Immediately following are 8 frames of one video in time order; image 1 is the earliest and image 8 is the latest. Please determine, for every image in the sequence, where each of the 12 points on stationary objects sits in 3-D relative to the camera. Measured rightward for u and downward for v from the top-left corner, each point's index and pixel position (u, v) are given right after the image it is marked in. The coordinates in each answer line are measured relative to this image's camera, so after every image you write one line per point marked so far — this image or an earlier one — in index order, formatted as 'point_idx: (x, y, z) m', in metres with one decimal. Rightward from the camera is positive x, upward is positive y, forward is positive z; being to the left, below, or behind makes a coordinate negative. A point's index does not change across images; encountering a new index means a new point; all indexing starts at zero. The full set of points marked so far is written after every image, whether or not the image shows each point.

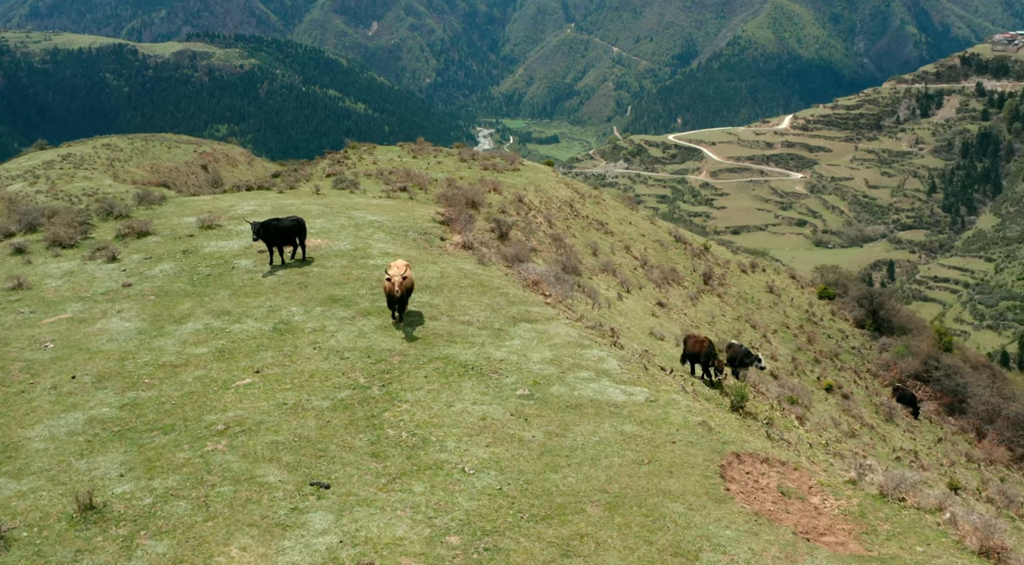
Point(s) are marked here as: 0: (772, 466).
0: (+4.4, -3.1, +14.3) m
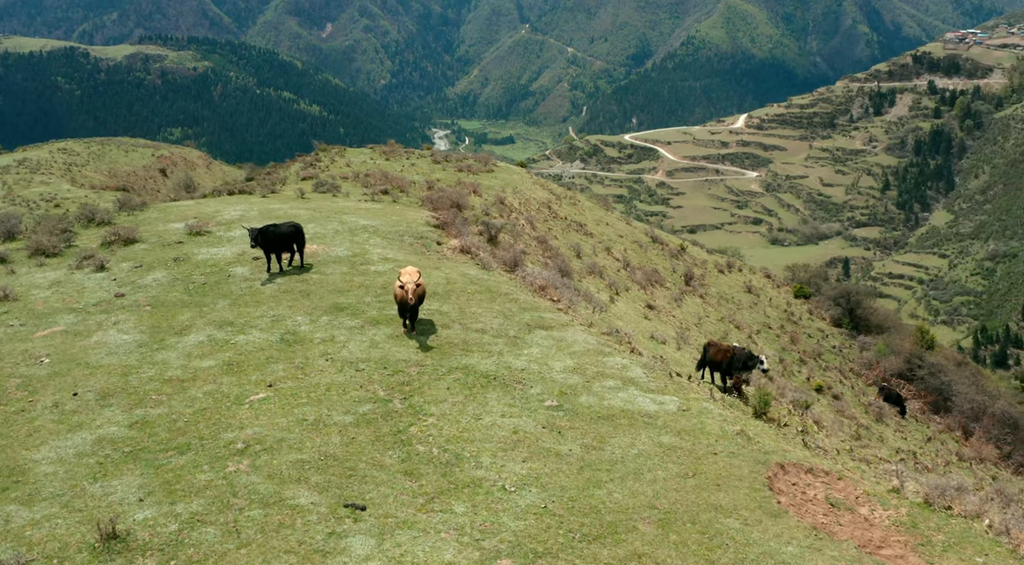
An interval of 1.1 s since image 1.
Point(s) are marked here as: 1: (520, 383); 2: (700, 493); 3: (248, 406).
0: (+5.0, -3.2, +13.9) m
1: (+0.2, -2.0, +17.1) m
2: (+2.9, -3.2, +12.9) m
3: (-5.1, -2.4, +16.3) m
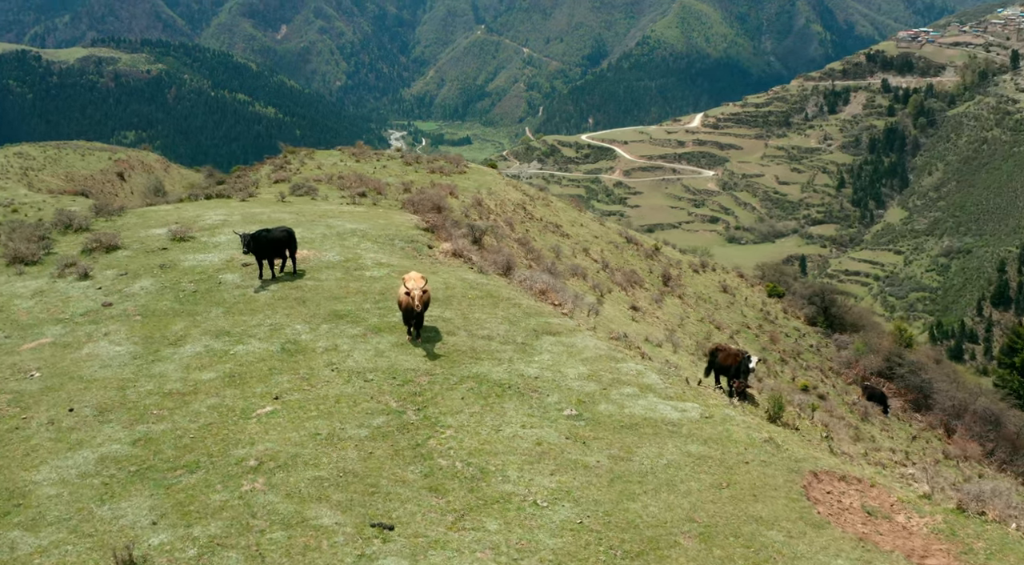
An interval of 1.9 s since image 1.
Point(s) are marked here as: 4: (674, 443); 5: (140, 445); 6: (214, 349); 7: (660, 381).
0: (+5.4, -3.2, +13.6) m
1: (+0.5, -2.1, +16.6) m
2: (+3.4, -3.3, +12.5) m
3: (-4.8, -2.5, +15.7) m
4: (+2.8, -2.7, +14.4) m
5: (-6.5, -2.9, +14.8) m
6: (-6.8, -1.5, +19.3) m
7: (+3.1, -2.0, +17.4) m
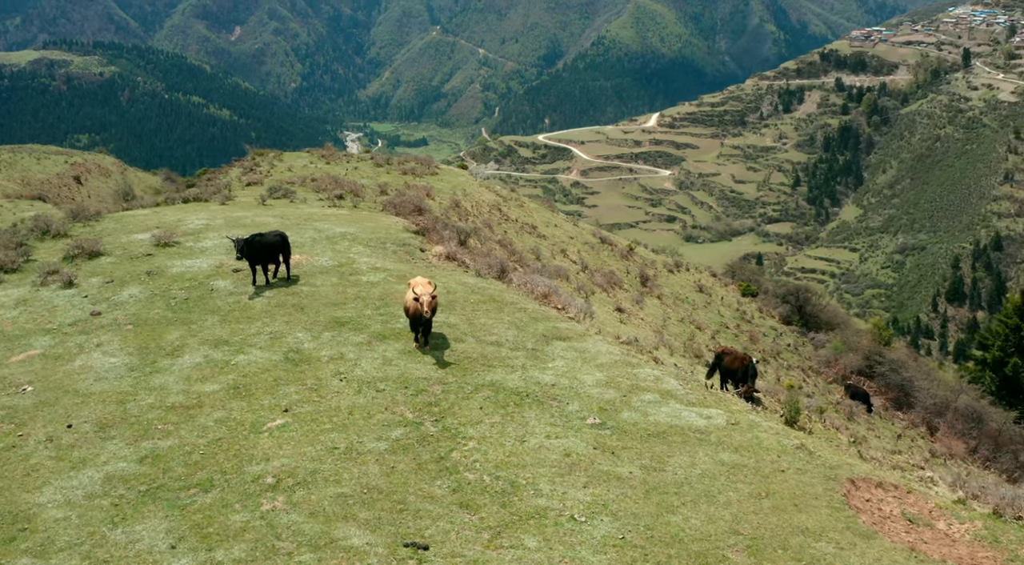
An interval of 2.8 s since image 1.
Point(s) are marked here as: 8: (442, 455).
0: (+5.9, -3.3, +13.4) m
1: (+0.8, -2.2, +16.2) m
2: (+3.9, -3.3, +12.2) m
3: (-4.4, -2.7, +15.0) m
4: (+3.2, -2.8, +14.1) m
5: (-6.1, -3.0, +14.1) m
6: (-6.6, -1.7, +18.6) m
7: (+3.4, -2.1, +17.1) m
8: (-1.2, -2.9, +14.1) m
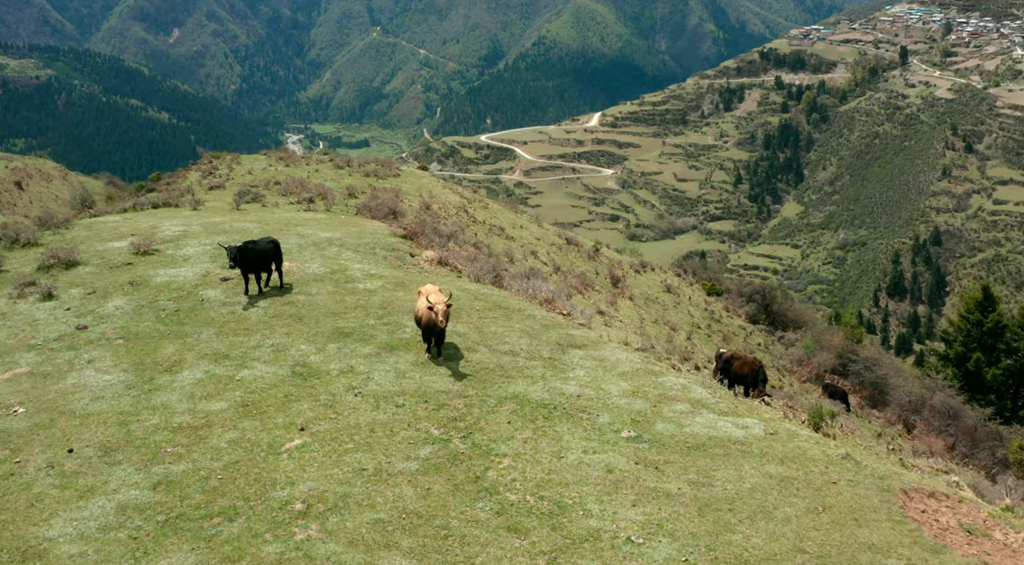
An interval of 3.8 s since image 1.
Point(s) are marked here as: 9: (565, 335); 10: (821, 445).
0: (+6.6, -3.4, +13.0) m
1: (+1.3, -2.4, +15.6) m
2: (+4.6, -3.4, +11.7) m
3: (-3.8, -2.9, +14.2) m
4: (+3.8, -2.9, +13.6) m
5: (-5.5, -3.2, +13.1) m
6: (-6.2, -1.9, +17.6) m
7: (+3.9, -2.2, +16.6) m
8: (-0.5, -3.0, +13.4) m
9: (+1.2, -1.3, +20.0) m
10: (+5.3, -2.8, +14.5) m
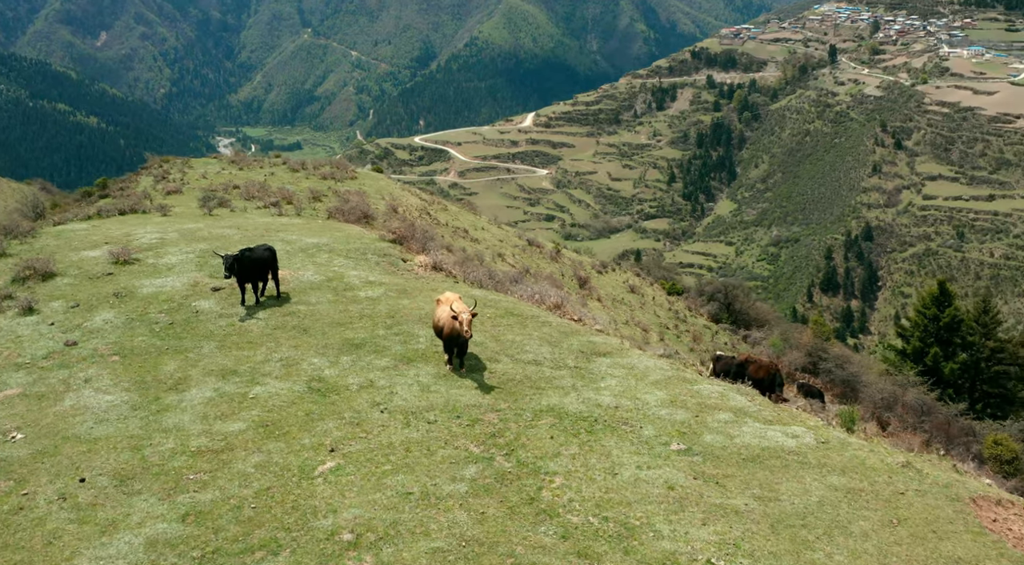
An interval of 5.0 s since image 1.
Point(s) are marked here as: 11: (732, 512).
0: (+7.4, -3.4, +12.7) m
1: (+2.0, -2.5, +15.0) m
2: (+5.5, -3.5, +11.3) m
3: (-3.0, -3.1, +13.3) m
4: (+4.7, -3.0, +13.1) m
5: (-4.6, -3.4, +12.1) m
6: (-5.6, -2.1, +16.5) m
7: (+4.5, -2.3, +16.1) m
8: (+0.3, -3.2, +12.6) m
9: (+1.7, -1.4, +19.3) m
10: (+6.1, -2.8, +14.1) m
11: (+3.1, -3.3, +12.1) m
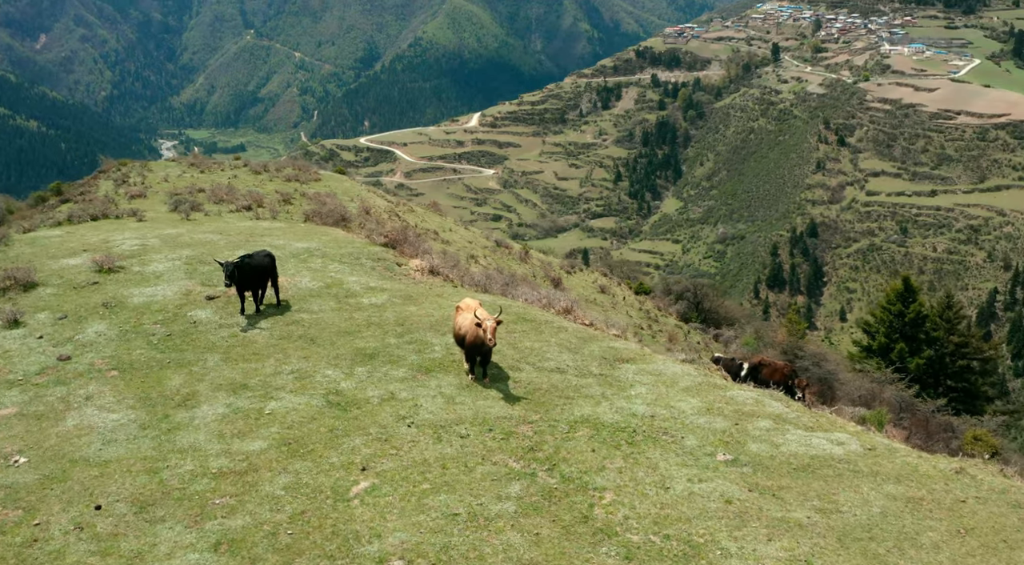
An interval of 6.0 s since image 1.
0: (+8.1, -3.4, +12.4) m
1: (+2.7, -2.6, +14.4) m
2: (+6.3, -3.5, +10.9) m
3: (-2.3, -3.2, +12.5) m
4: (+5.4, -3.0, +12.7) m
5: (-3.8, -3.6, +11.3) m
6: (-5.0, -2.3, +15.7) m
7: (+5.1, -2.4, +15.7) m
8: (+1.0, -3.3, +12.0) m
9: (+2.1, -1.5, +18.8) m
10: (+6.7, -2.9, +13.7) m
11: (+3.9, -3.3, +11.6) m
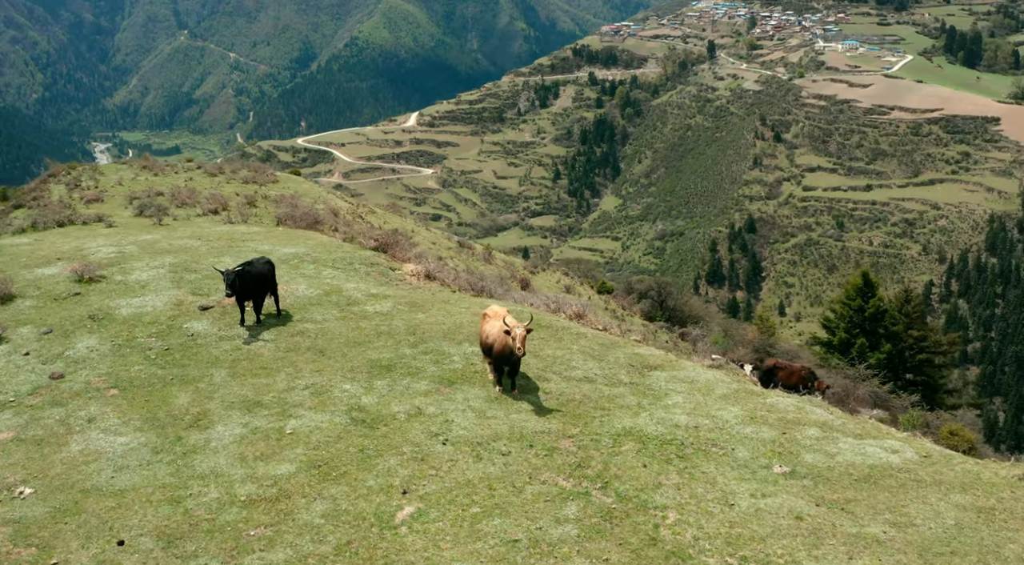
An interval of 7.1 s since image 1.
0: (+9.0, -3.4, +12.1) m
1: (+3.3, -2.7, +13.9) m
2: (+7.2, -3.6, +10.5) m
3: (-1.5, -3.4, +11.7) m
4: (+6.2, -3.1, +12.3) m
5: (-2.9, -3.8, +10.4) m
6: (-4.4, -2.5, +14.7) m
7: (+5.7, -2.4, +15.2) m
8: (+1.9, -3.4, +11.4) m
9: (+2.5, -1.6, +18.2) m
10: (+7.4, -2.9, +13.4) m
11: (+4.7, -3.4, +11.1) m
